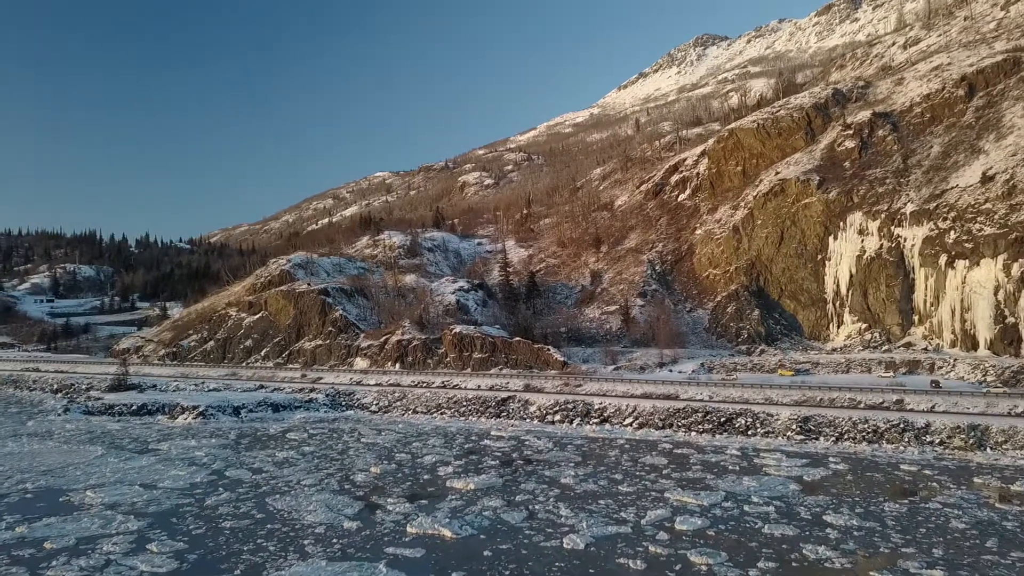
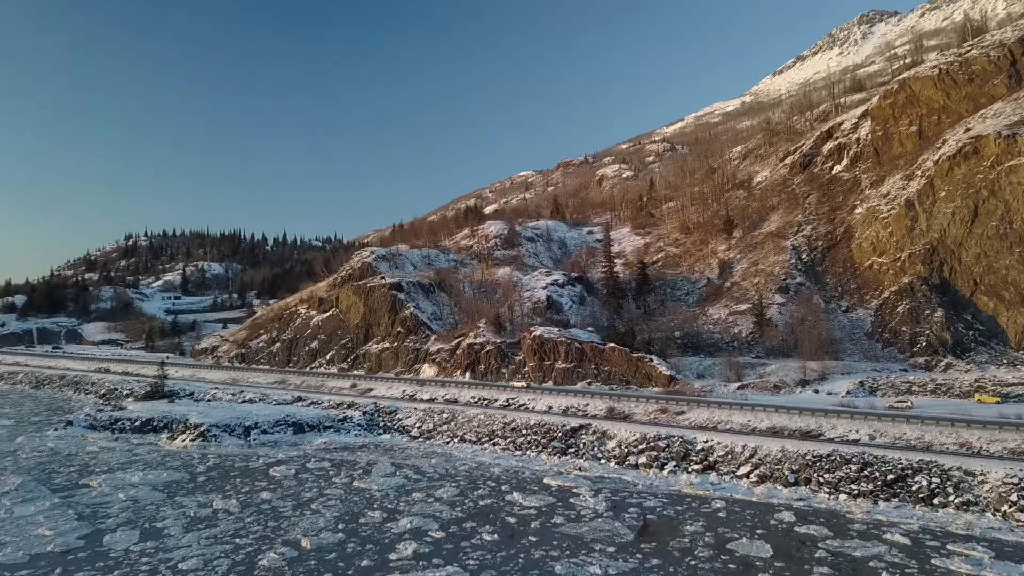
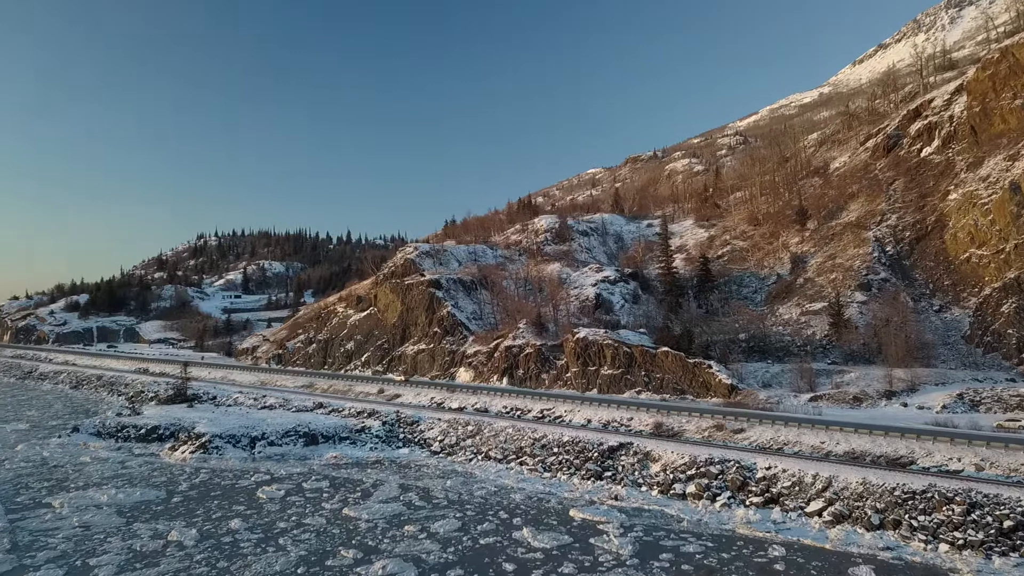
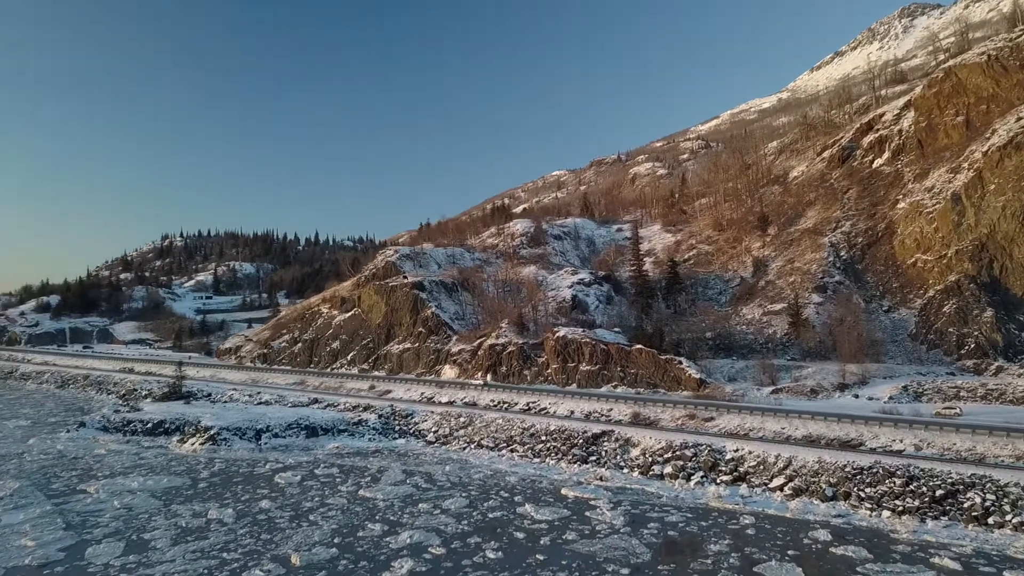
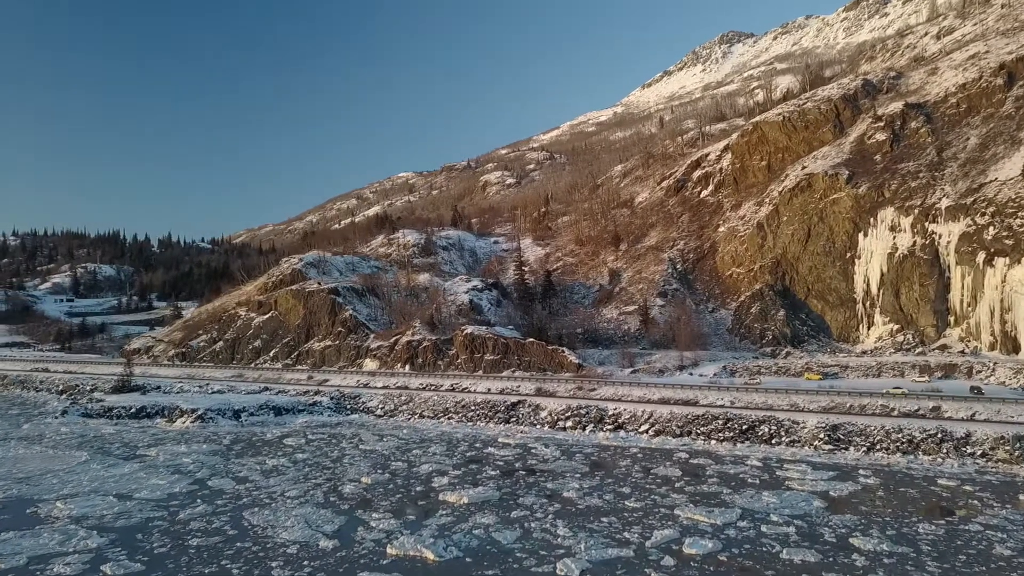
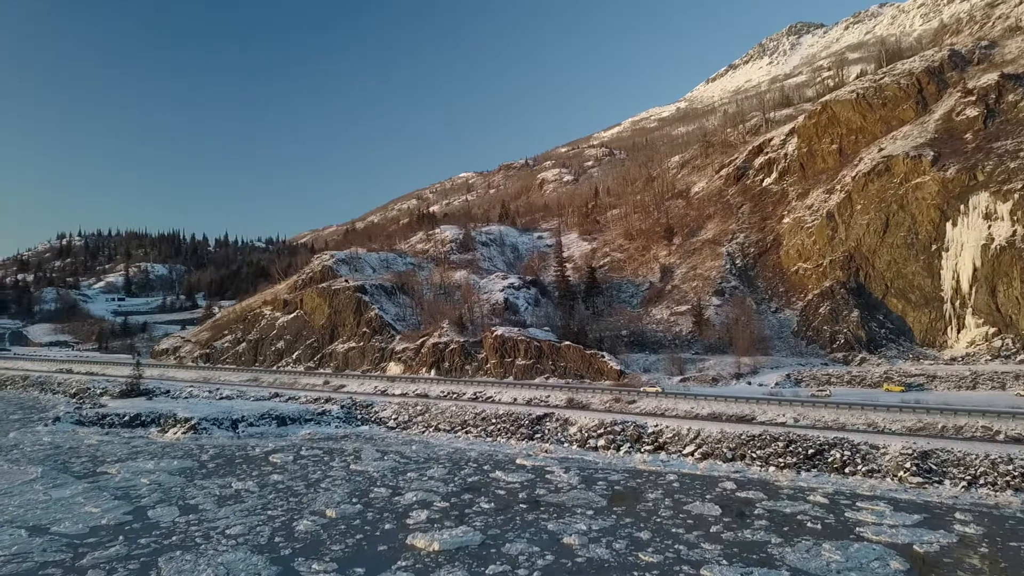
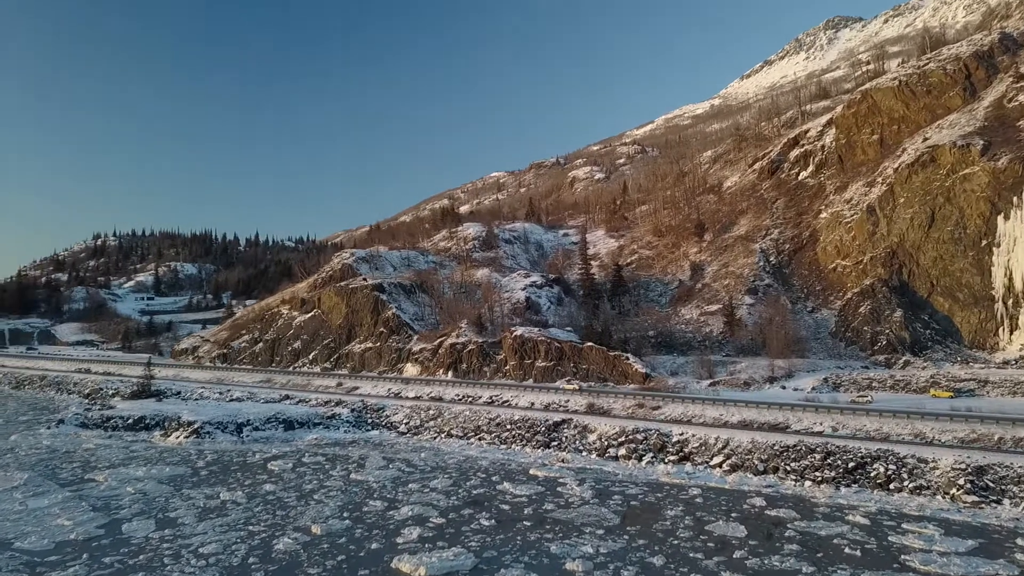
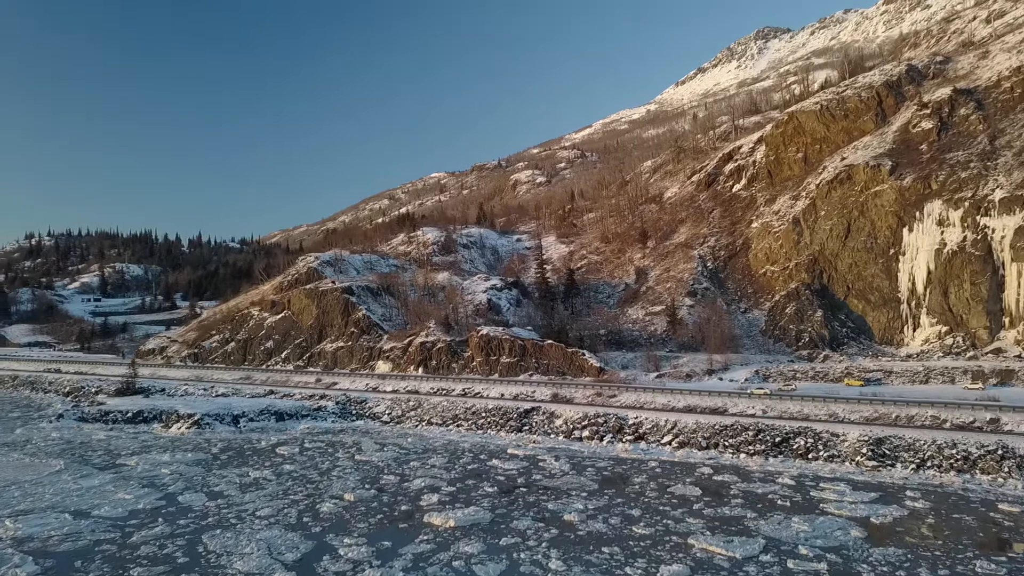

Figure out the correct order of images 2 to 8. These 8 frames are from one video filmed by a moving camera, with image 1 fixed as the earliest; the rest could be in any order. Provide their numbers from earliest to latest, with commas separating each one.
5, 8, 6, 7, 2, 4, 3
